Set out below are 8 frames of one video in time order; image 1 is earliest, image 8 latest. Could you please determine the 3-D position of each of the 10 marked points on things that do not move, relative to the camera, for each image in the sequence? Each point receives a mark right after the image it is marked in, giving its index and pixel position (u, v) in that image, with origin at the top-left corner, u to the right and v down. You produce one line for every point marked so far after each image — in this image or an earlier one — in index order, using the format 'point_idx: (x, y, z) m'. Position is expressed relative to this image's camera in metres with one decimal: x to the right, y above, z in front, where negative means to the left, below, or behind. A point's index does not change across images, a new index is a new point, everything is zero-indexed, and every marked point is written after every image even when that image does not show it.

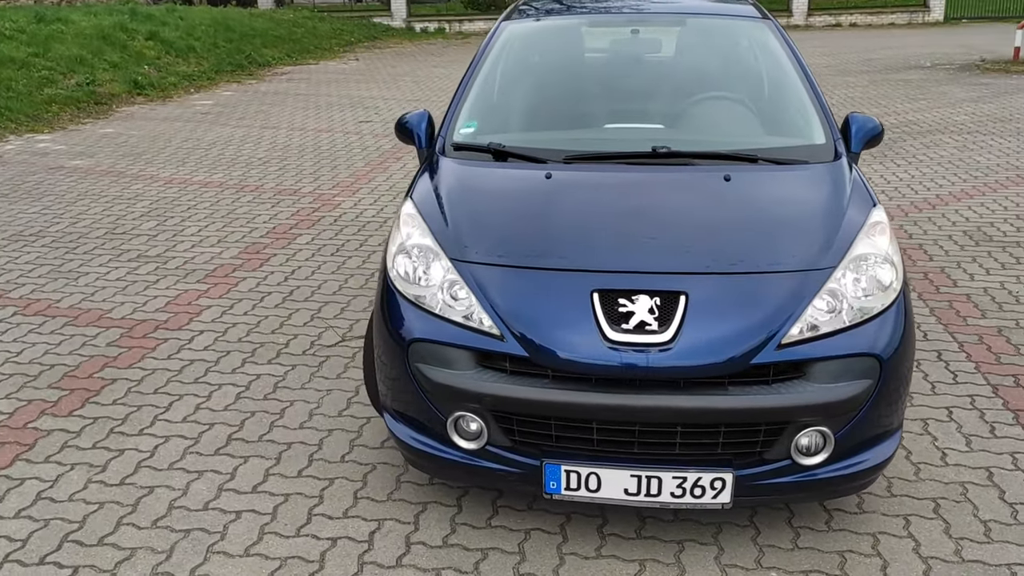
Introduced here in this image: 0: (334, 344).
0: (-0.8, -0.3, +4.2) m
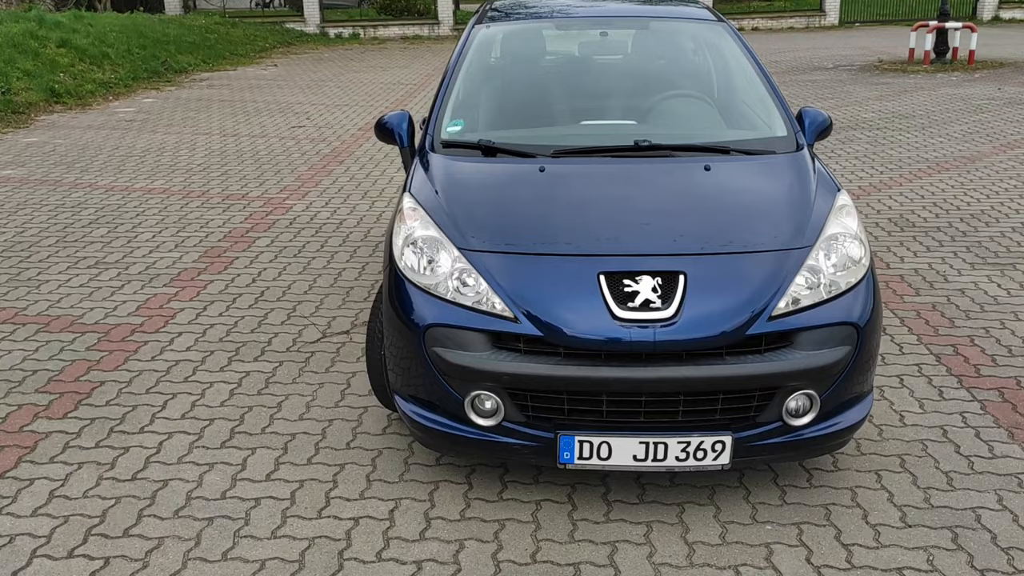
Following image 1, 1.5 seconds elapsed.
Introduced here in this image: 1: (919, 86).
0: (-0.9, -0.2, +4.3) m
1: (+5.7, +2.8, +13.3) m
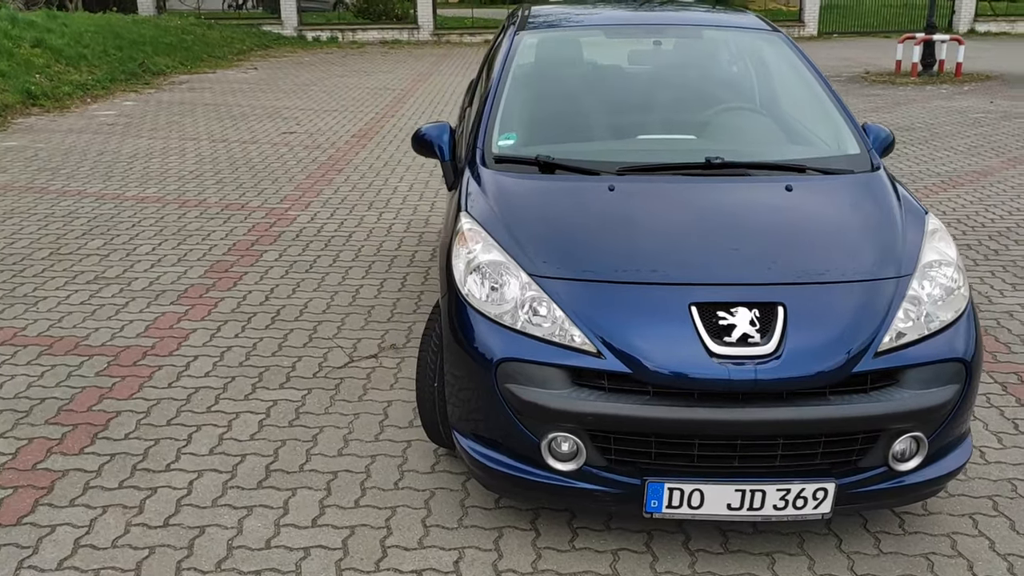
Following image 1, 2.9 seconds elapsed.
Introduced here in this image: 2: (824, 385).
0: (-0.7, -0.3, +4.1) m
1: (+5.6, +2.7, +13.3) m
2: (+0.8, -0.3, +2.5) m
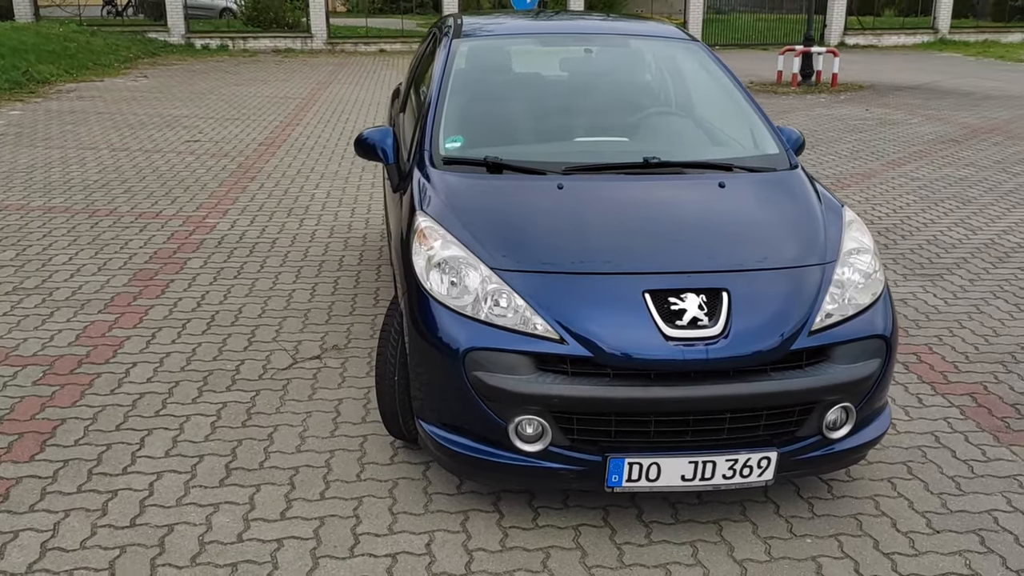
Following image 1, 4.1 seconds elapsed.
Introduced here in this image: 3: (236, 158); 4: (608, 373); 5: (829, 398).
0: (-1.0, -0.3, +4.1) m
1: (+4.2, +2.7, +14.0) m
2: (+0.7, -0.2, +2.8) m
3: (-2.6, +1.2, +9.0) m
4: (+0.3, -0.2, +2.8) m
5: (+0.9, -0.3, +2.8) m
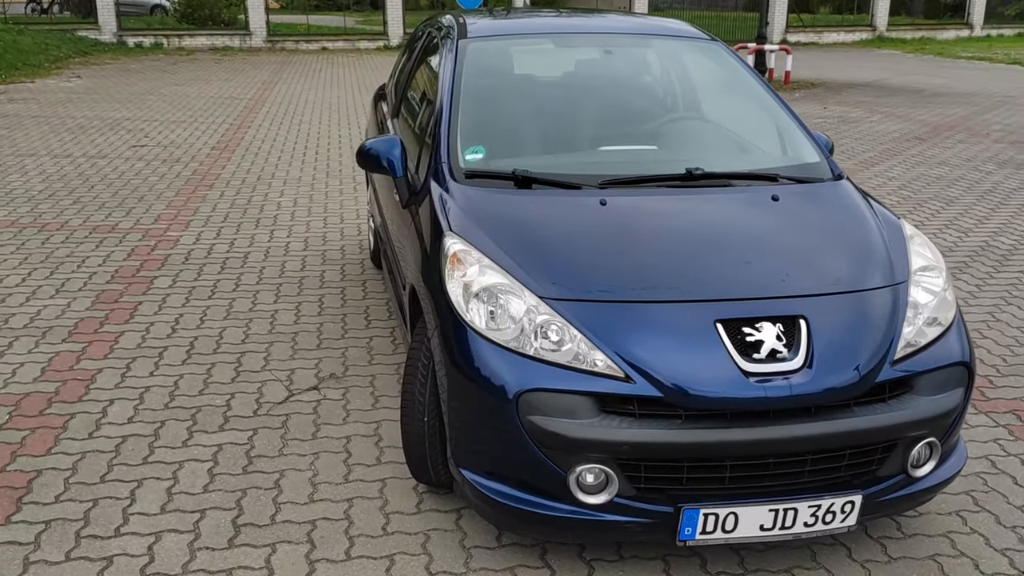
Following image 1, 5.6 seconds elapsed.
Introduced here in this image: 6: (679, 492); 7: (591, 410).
0: (-0.9, -0.4, +3.7) m
1: (+3.5, +2.7, +13.9) m
2: (+0.9, -0.3, +2.5) m
3: (-2.9, +1.1, +8.5) m
4: (+0.4, -0.3, +2.5) m
5: (+1.1, -0.4, +2.6) m
6: (+0.4, -0.5, +2.5) m
7: (+0.2, -0.3, +2.5) m
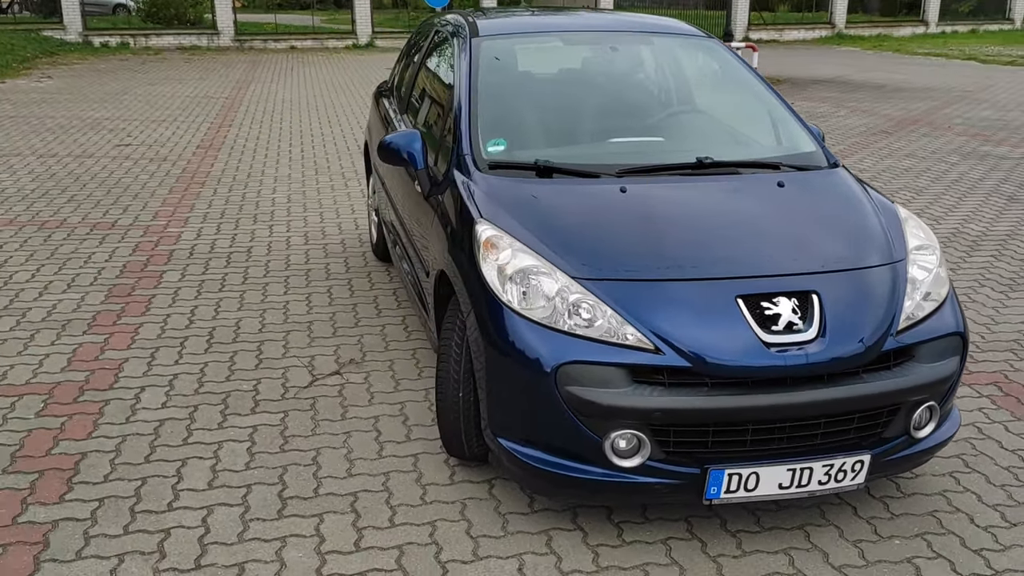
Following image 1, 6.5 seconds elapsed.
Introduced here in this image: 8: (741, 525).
0: (-0.8, -0.4, +3.9) m
1: (+3.2, +2.8, +14.3) m
2: (+1.0, -0.2, +2.8) m
3: (-3.0, +1.1, +8.6) m
4: (+0.5, -0.3, +2.7) m
5: (+1.2, -0.3, +2.8) m
6: (+0.6, -0.5, +2.7) m
7: (+0.3, -0.3, +2.7) m
8: (+0.7, -0.7, +3.0) m
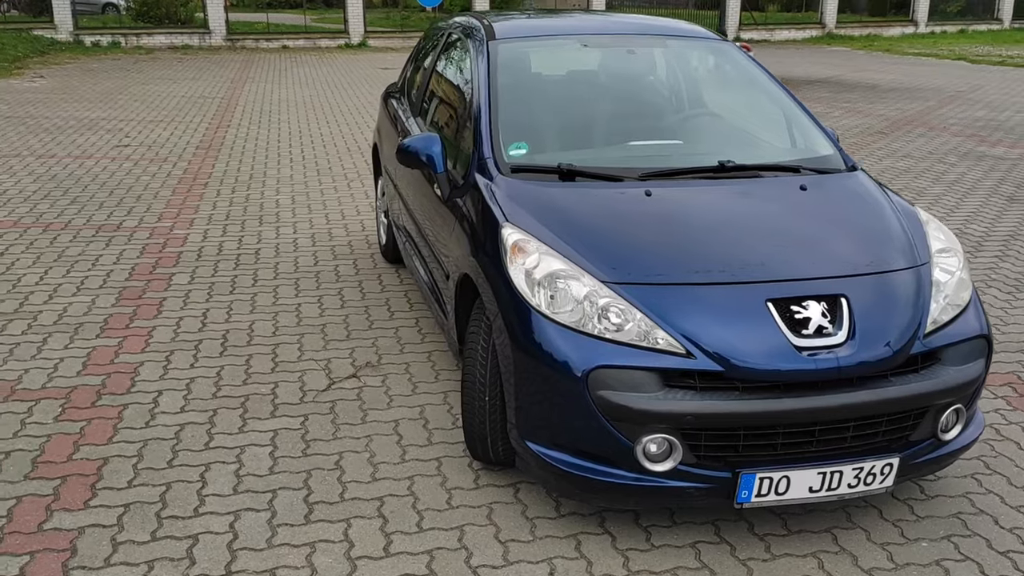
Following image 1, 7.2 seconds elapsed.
0: (-0.8, -0.4, +3.9) m
1: (+3.1, +2.8, +14.3) m
2: (+1.1, -0.2, +2.8) m
3: (-3.0, +1.1, +8.6) m
4: (+0.6, -0.3, +2.7) m
5: (+1.3, -0.3, +2.8) m
6: (+0.6, -0.5, +2.7) m
7: (+0.4, -0.3, +2.7) m
8: (+0.8, -0.8, +3.0) m
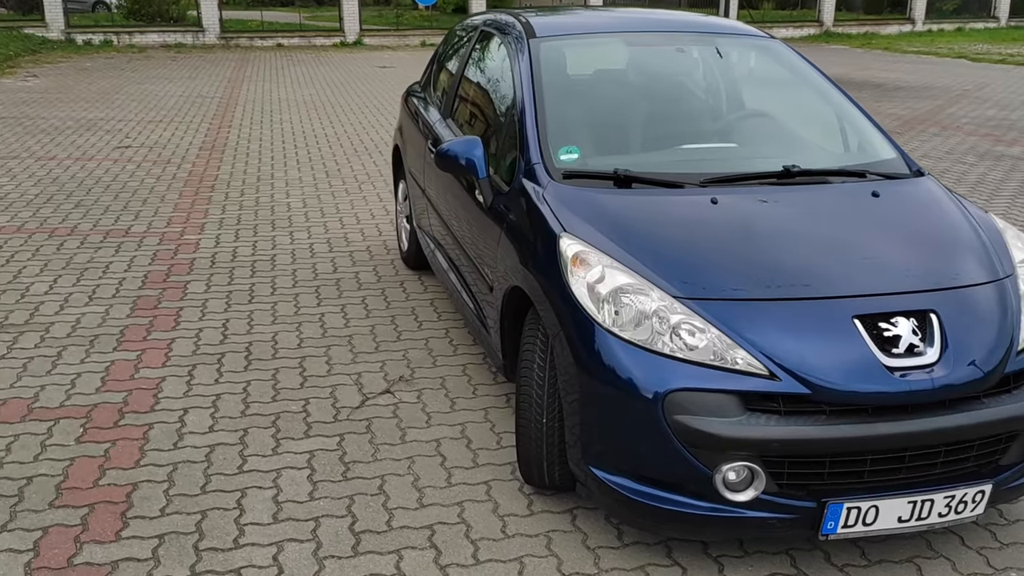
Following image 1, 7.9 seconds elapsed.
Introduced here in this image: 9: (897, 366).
0: (-0.6, -0.5, +3.7) m
1: (+3.1, +2.8, +14.1) m
2: (+1.3, -0.3, +2.6) m
3: (-2.9, +1.1, +8.4) m
4: (+0.8, -0.3, +2.5) m
5: (+1.5, -0.4, +2.7) m
6: (+0.8, -0.5, +2.6) m
7: (+0.6, -0.3, +2.5) m
8: (+1.0, -0.8, +2.8) m
9: (+1.0, -0.2, +2.5) m
